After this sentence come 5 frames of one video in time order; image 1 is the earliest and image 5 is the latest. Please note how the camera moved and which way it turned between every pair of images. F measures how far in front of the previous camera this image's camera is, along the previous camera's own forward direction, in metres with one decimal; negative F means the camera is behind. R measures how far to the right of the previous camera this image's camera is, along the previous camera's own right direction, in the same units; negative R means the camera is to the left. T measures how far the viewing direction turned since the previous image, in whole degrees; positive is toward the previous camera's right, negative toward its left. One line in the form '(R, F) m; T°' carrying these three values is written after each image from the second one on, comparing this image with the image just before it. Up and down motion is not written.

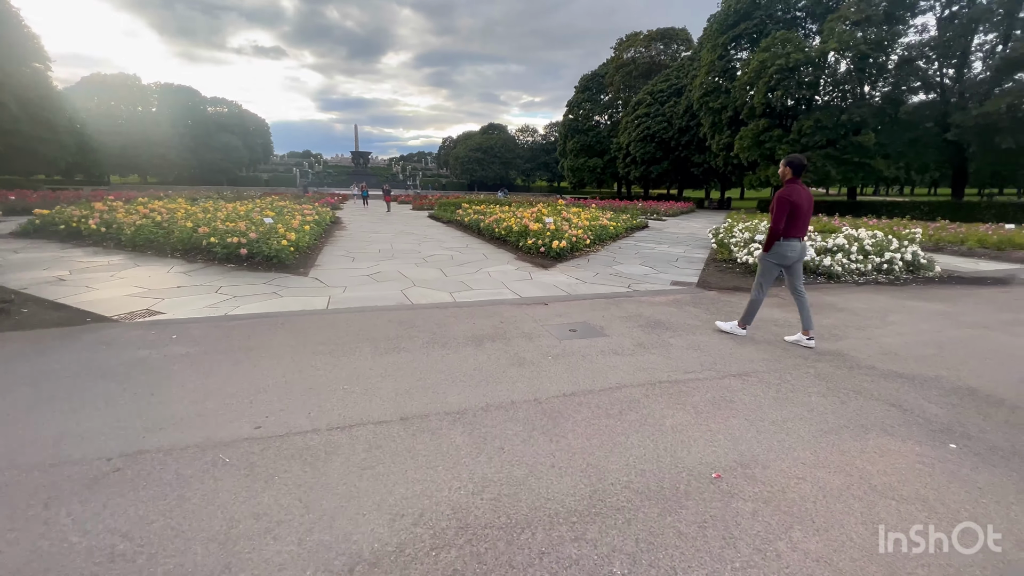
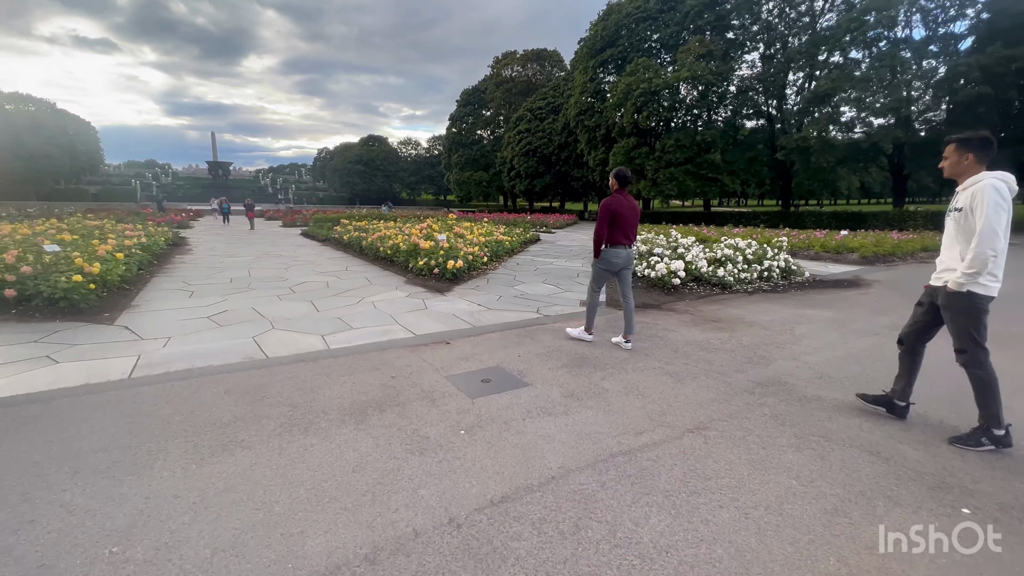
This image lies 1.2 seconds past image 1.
(0.0, +1.0) m; +14°
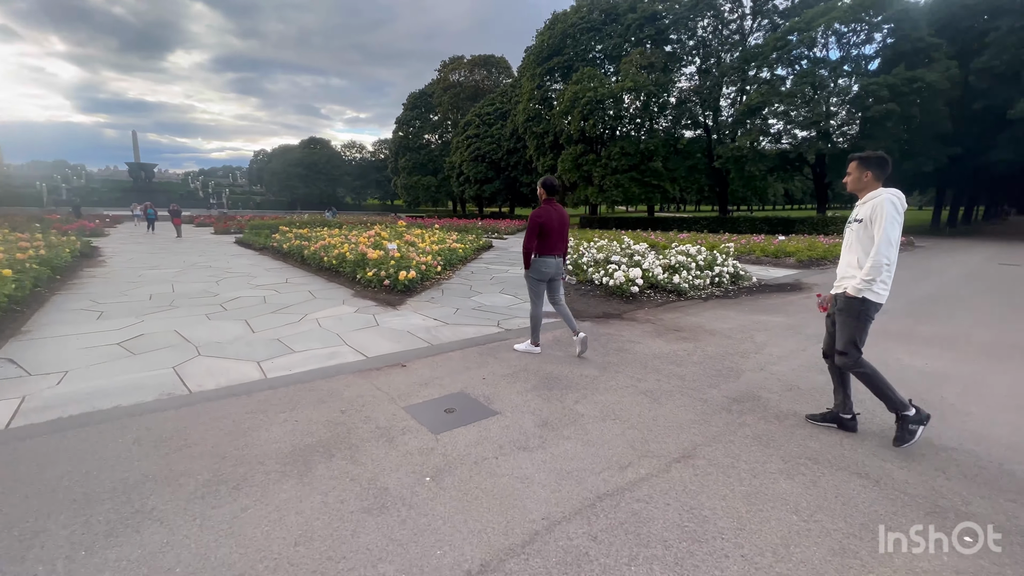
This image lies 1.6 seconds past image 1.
(-0.1, +0.3) m; +6°
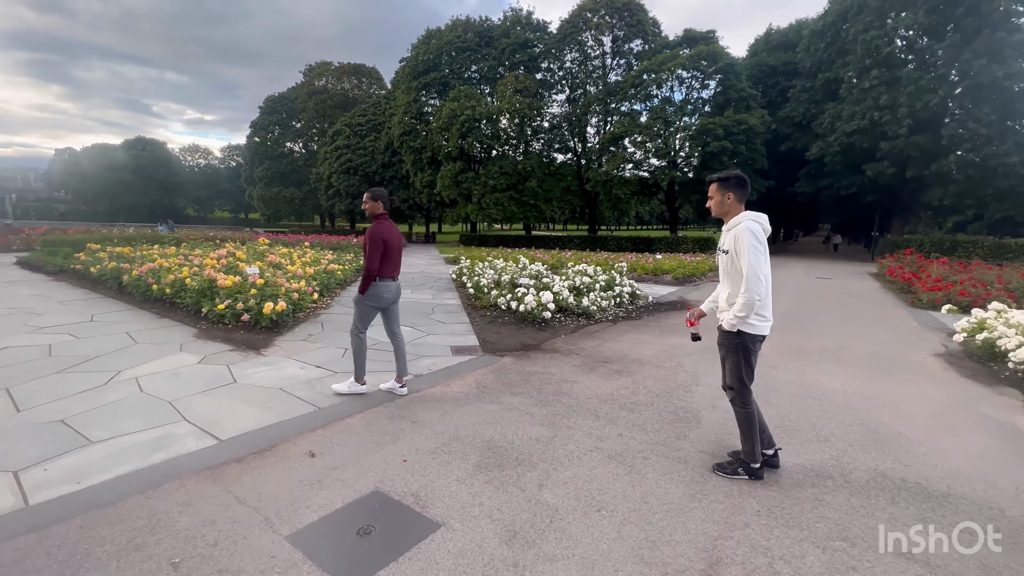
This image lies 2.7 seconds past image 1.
(-0.3, +1.0) m; +16°
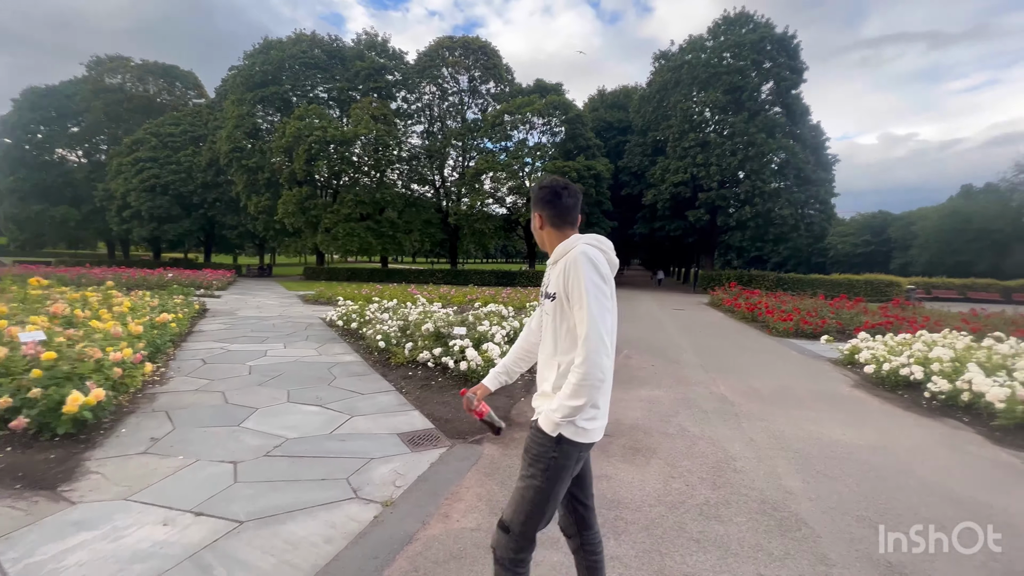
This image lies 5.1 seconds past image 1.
(-1.2, +1.5) m; +19°
